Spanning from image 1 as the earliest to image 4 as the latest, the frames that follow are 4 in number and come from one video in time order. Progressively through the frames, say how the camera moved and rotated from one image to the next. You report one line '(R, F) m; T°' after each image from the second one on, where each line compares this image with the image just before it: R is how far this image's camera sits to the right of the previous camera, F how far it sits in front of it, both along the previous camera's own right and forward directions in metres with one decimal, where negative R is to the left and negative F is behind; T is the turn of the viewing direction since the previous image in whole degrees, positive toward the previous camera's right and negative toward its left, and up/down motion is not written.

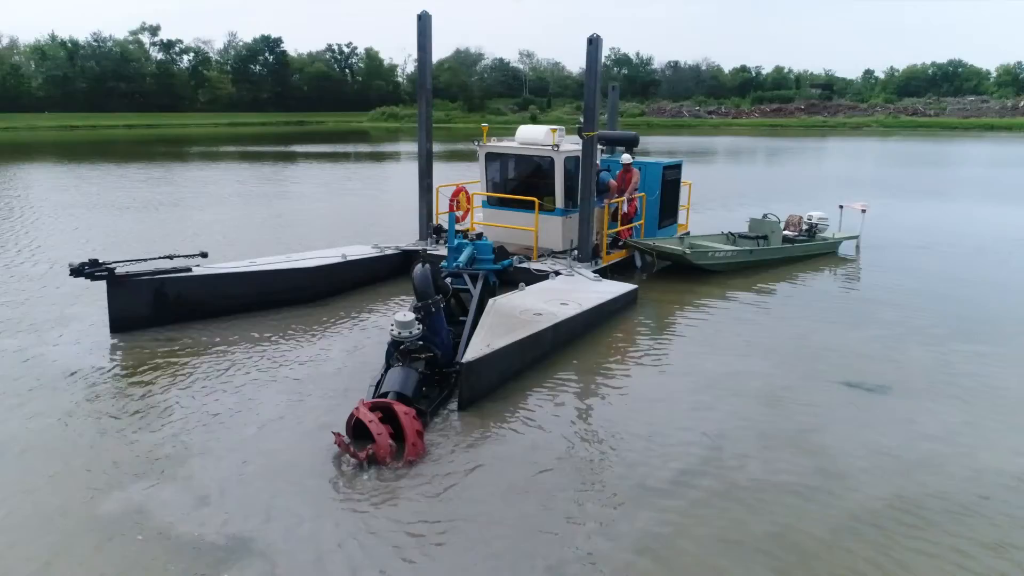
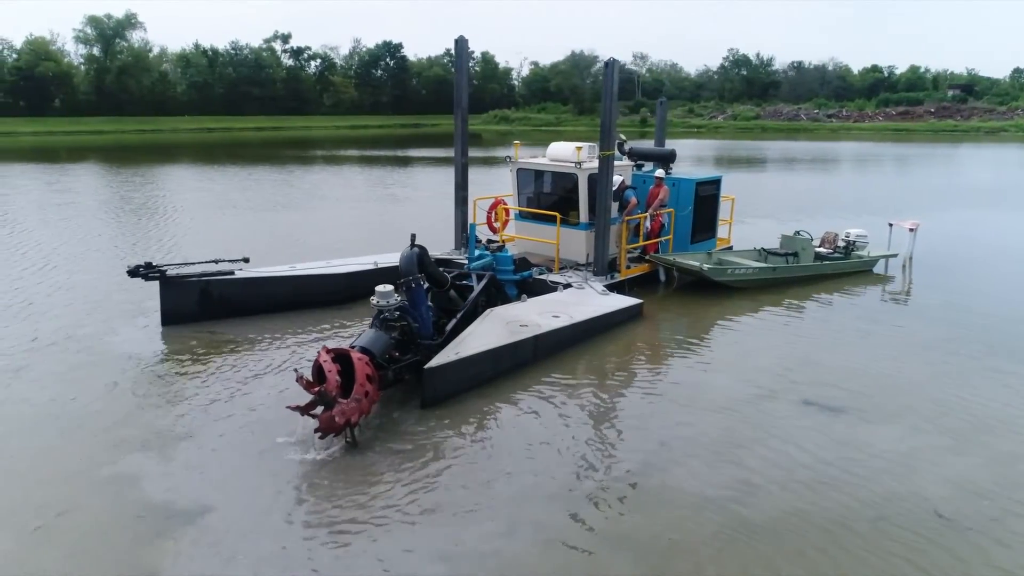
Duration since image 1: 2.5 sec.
(+1.3, -0.5) m; -8°
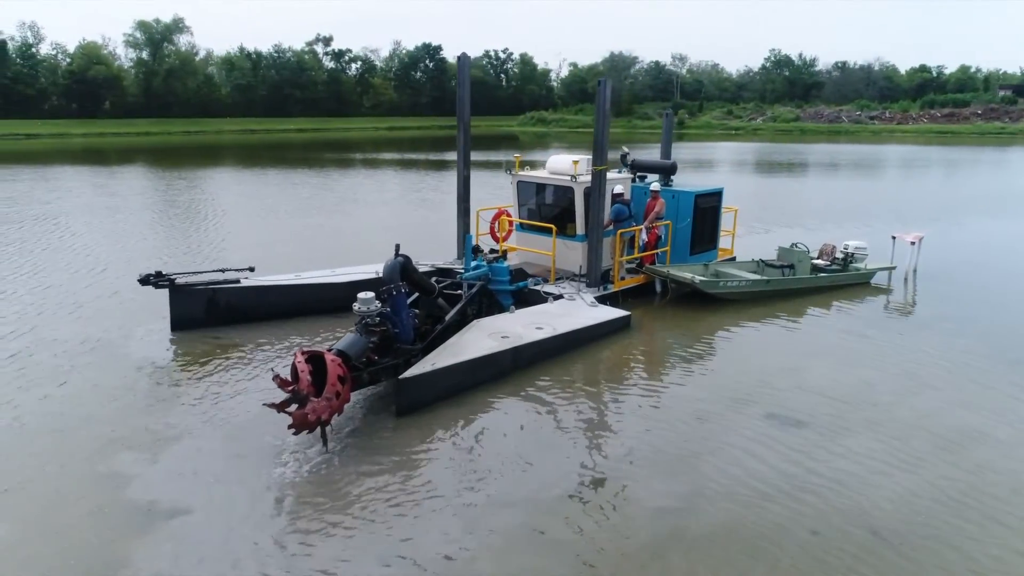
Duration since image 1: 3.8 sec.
(+0.6, -0.3) m; -3°
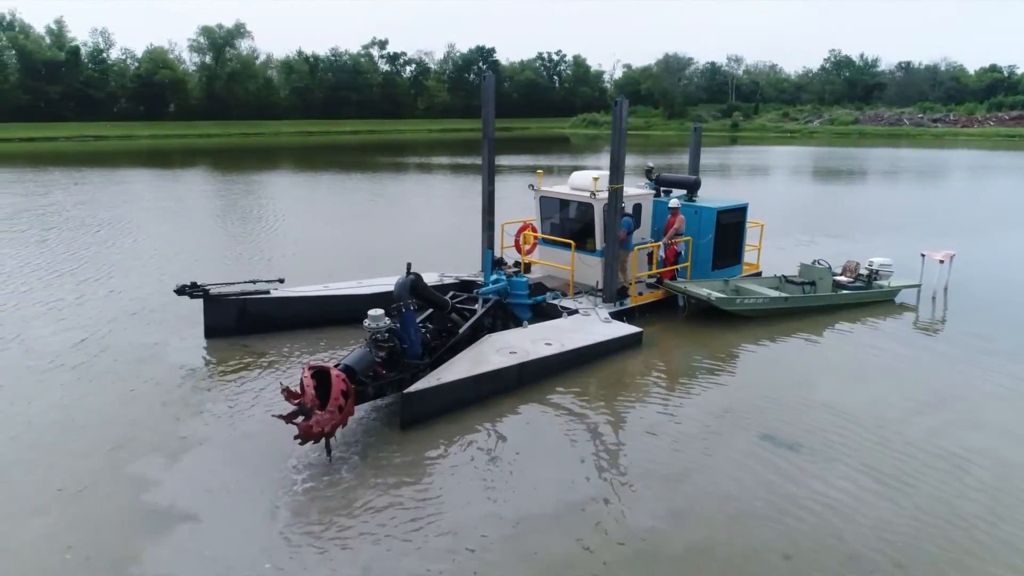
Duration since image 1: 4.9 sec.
(+0.5, -0.3) m; -4°
